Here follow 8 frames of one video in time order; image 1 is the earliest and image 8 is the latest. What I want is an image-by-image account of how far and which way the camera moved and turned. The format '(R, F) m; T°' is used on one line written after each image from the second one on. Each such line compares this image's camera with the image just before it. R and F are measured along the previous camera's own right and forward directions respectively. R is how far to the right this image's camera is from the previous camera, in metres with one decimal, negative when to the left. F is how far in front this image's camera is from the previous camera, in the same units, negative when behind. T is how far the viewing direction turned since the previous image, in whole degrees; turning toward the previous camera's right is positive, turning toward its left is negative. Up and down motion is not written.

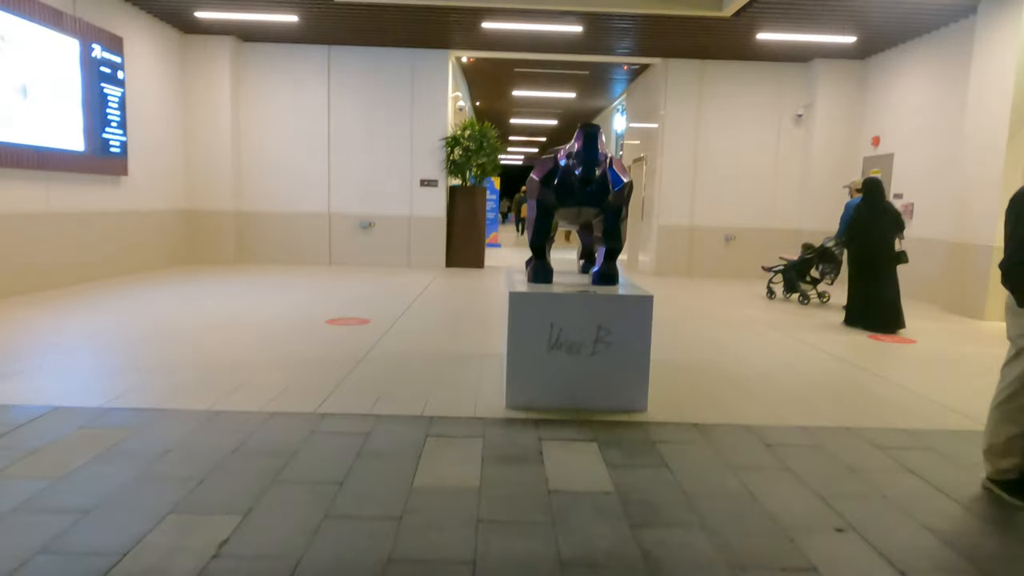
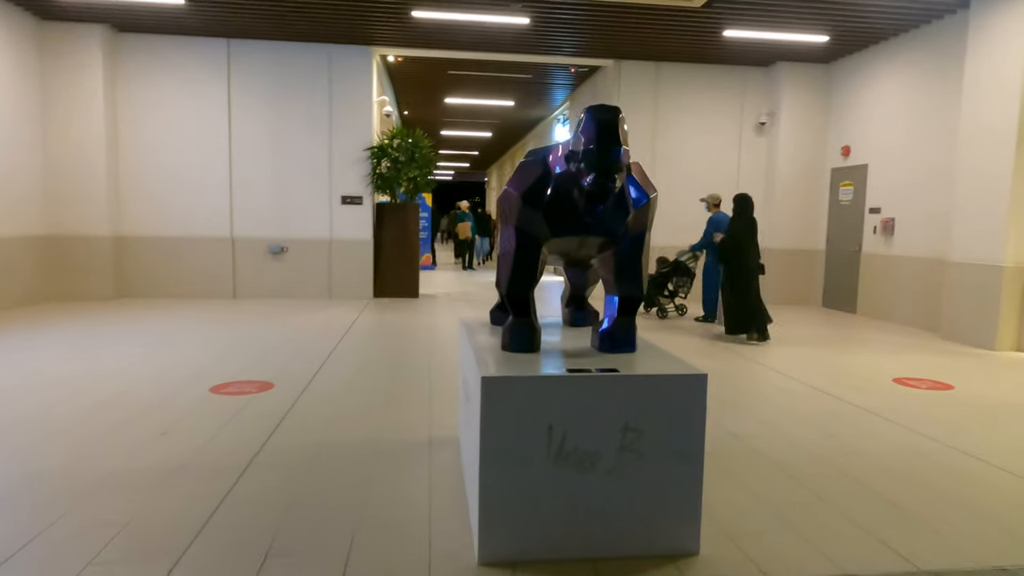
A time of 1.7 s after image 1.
(-0.1, +1.1) m; +6°
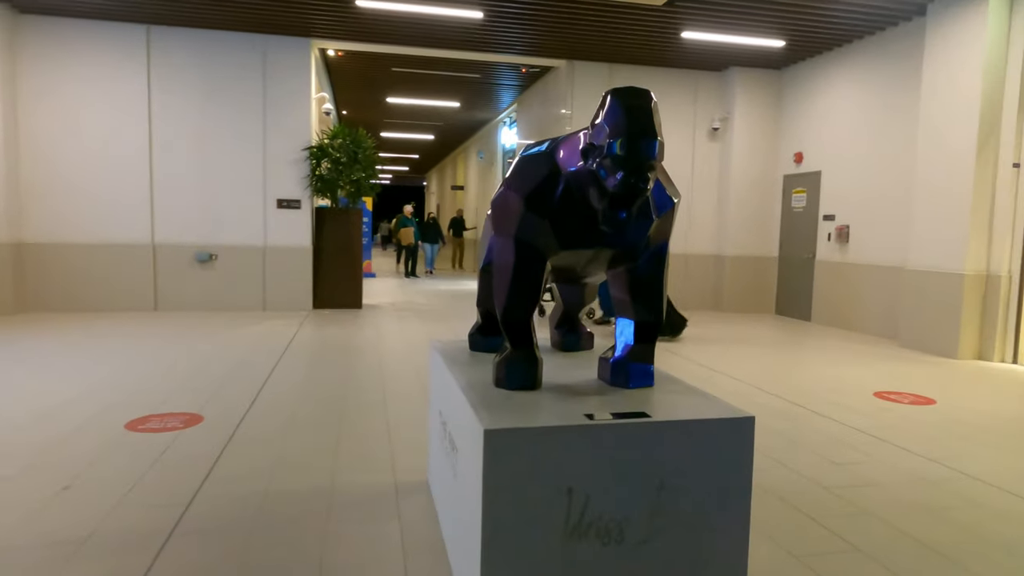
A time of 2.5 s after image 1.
(-0.1, +0.4) m; +5°
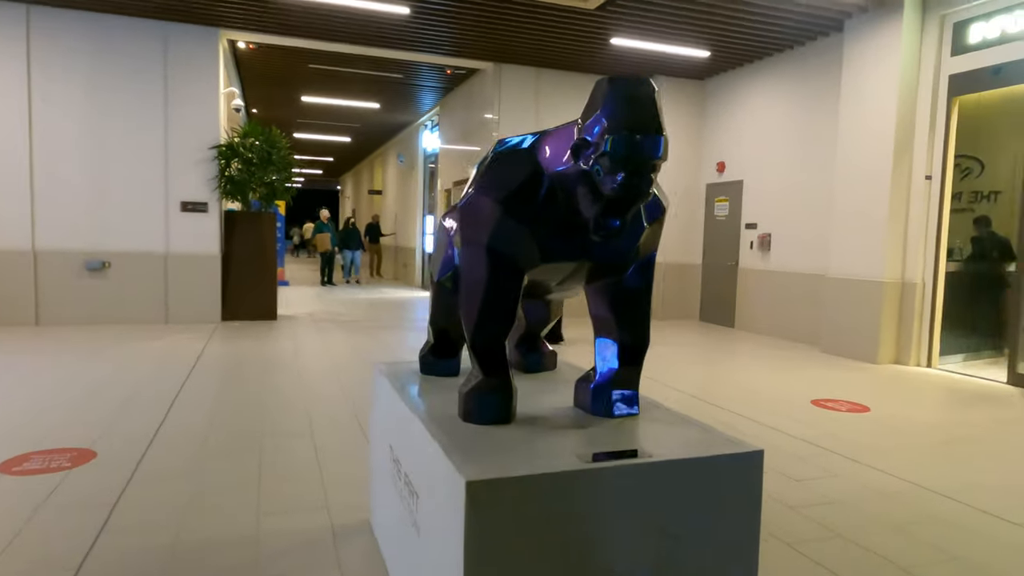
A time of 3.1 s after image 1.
(-0.1, +0.2) m; +7°
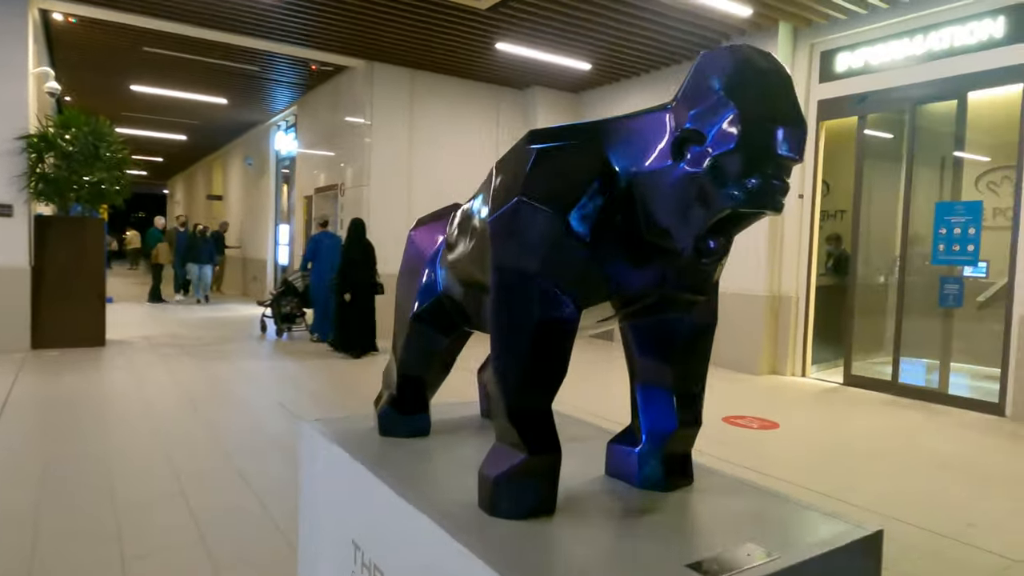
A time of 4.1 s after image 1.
(-0.3, +0.4) m; +13°
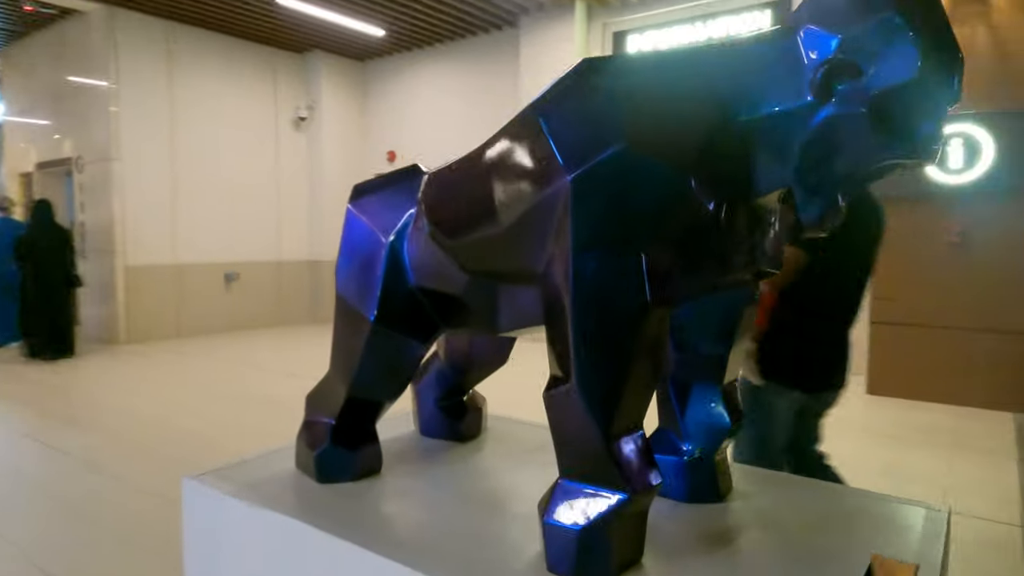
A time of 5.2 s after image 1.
(-0.4, +0.4) m; +20°
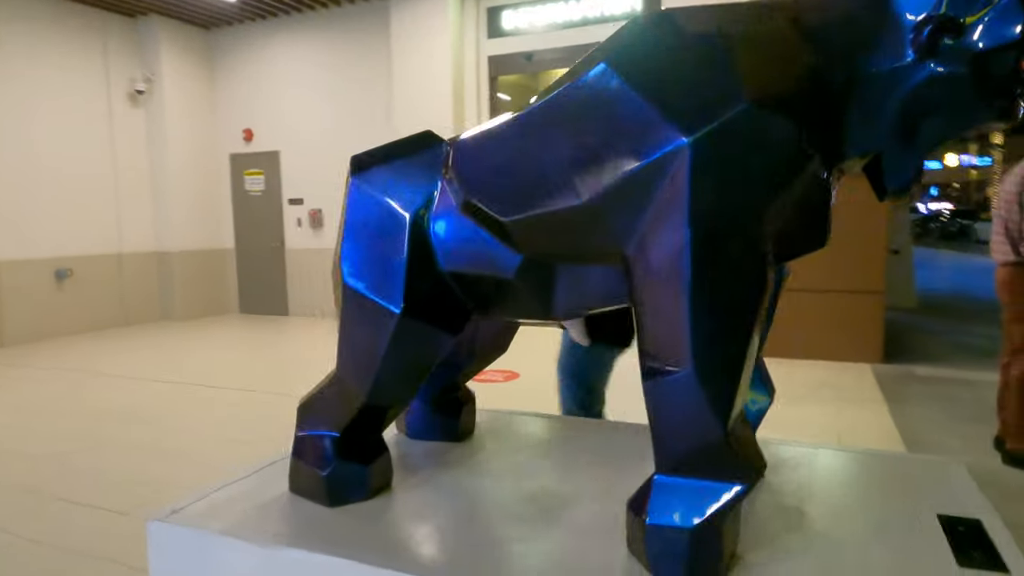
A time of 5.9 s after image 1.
(-0.3, +0.1) m; +13°
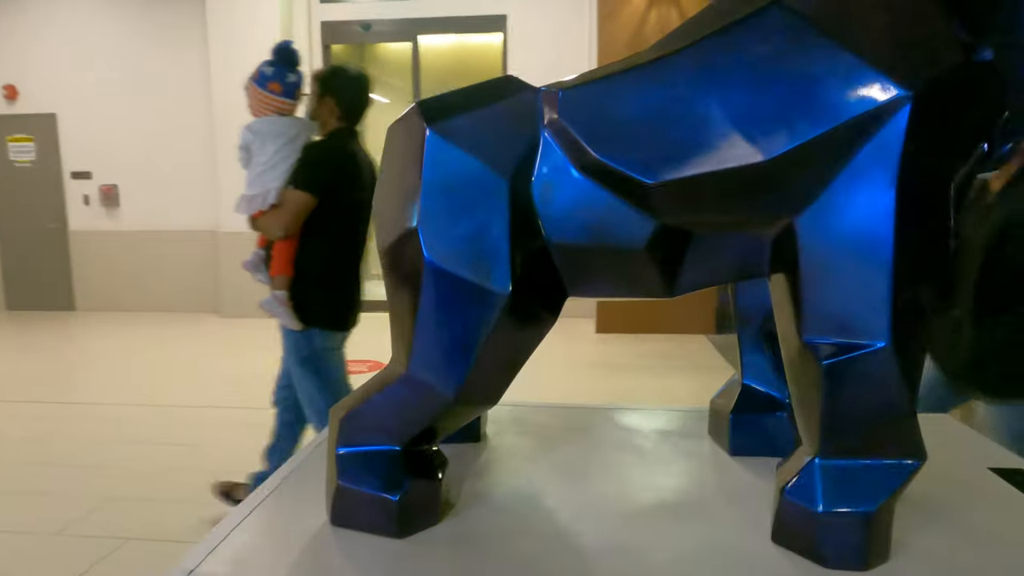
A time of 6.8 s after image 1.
(-0.3, +0.2) m; +17°
